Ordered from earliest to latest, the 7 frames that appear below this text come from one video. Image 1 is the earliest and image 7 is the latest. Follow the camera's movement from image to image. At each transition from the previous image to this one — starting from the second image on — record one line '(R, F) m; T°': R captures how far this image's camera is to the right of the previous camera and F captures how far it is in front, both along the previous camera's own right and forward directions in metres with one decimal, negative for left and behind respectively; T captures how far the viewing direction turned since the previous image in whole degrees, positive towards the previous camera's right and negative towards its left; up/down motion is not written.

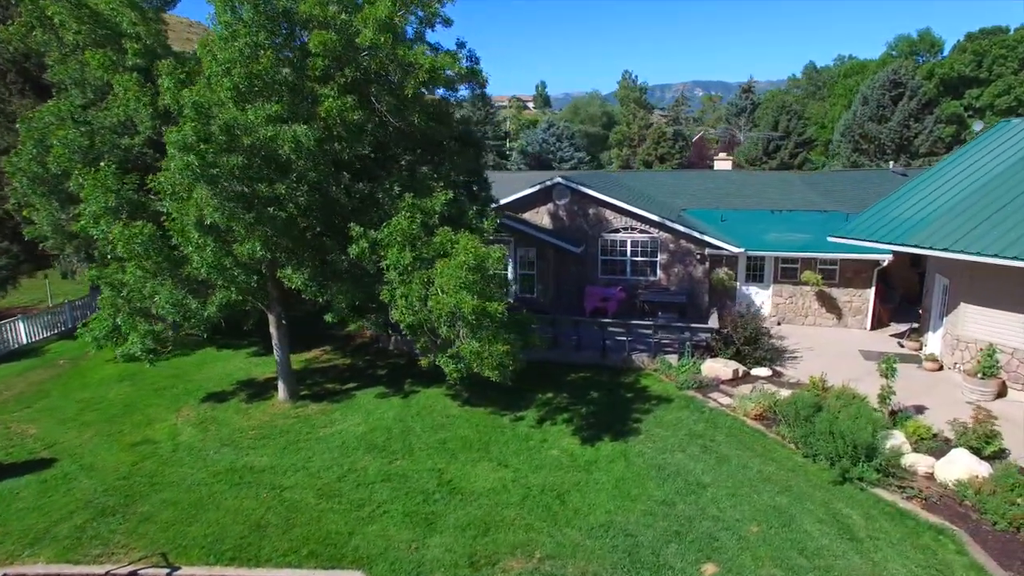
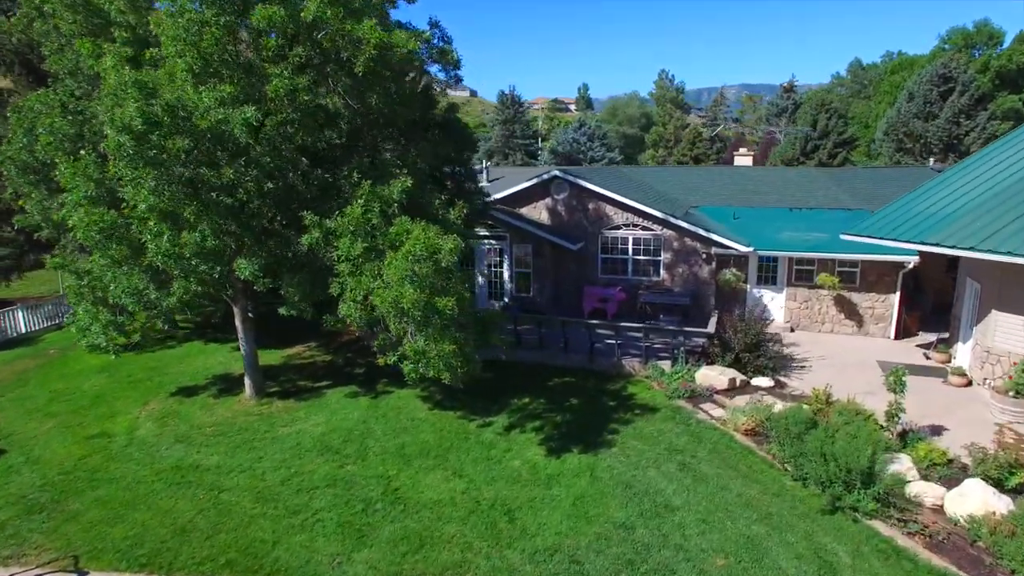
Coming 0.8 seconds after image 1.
(+1.4, +0.9) m; -4°
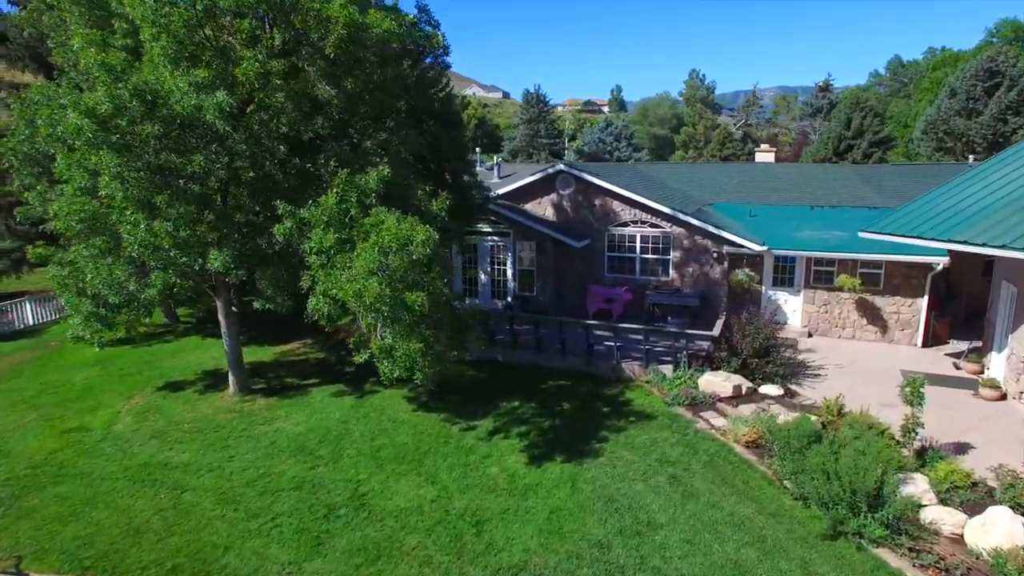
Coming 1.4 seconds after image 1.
(+0.8, +0.7) m; -3°
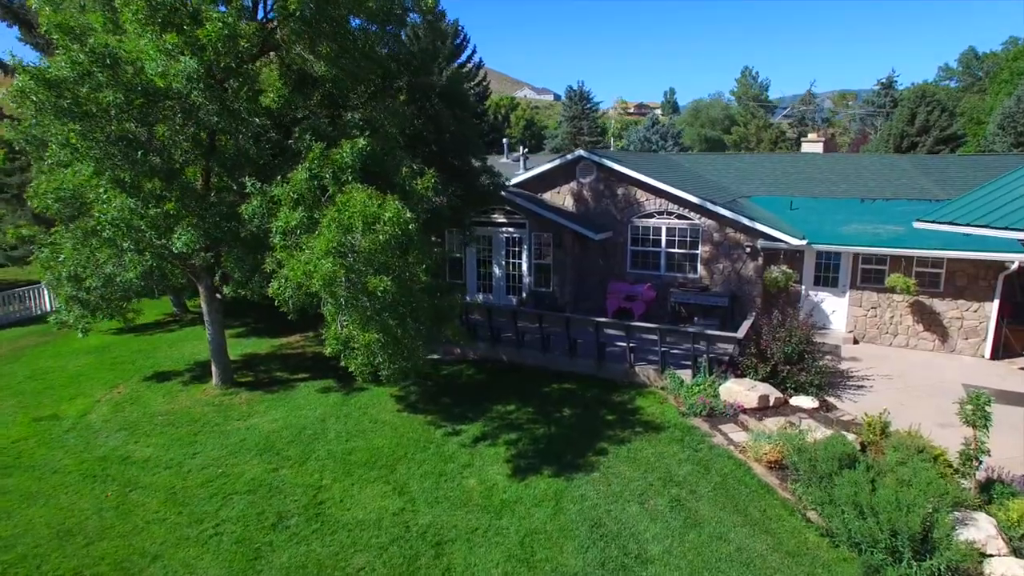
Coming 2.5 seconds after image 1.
(+0.9, +1.2) m; -5°
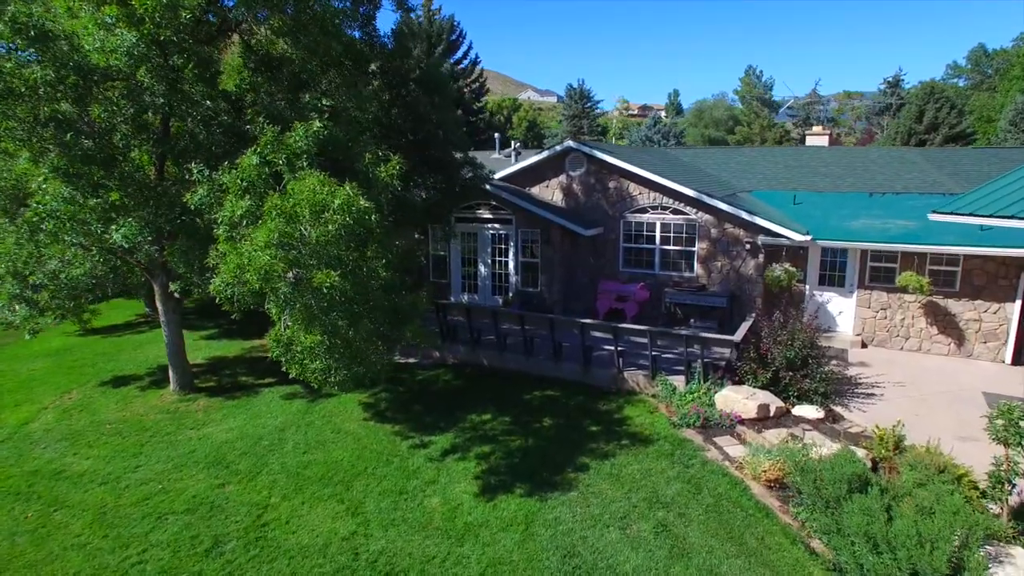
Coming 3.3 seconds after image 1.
(+0.5, +0.9) m; 0°
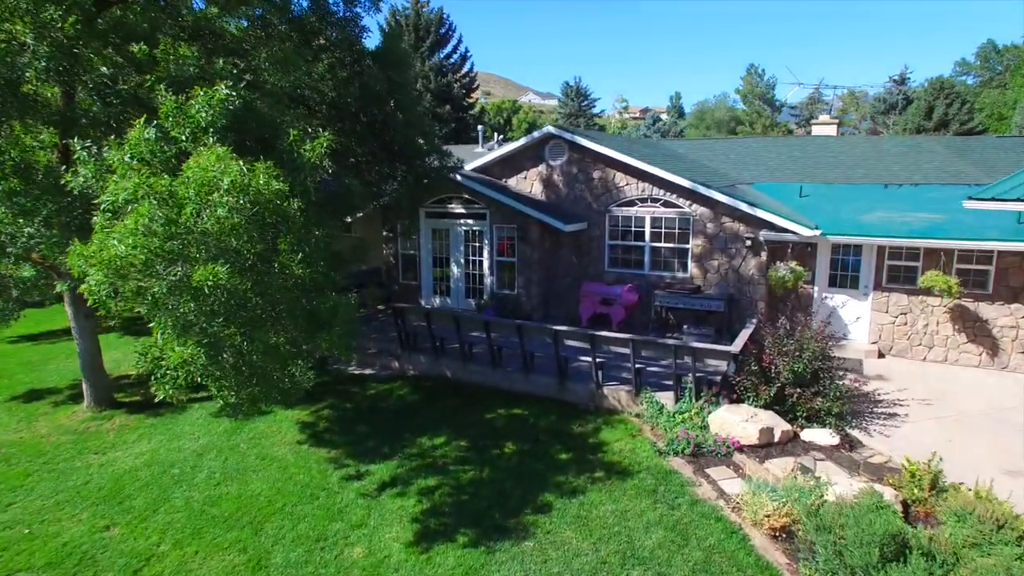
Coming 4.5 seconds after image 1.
(+0.6, +1.5) m; 0°
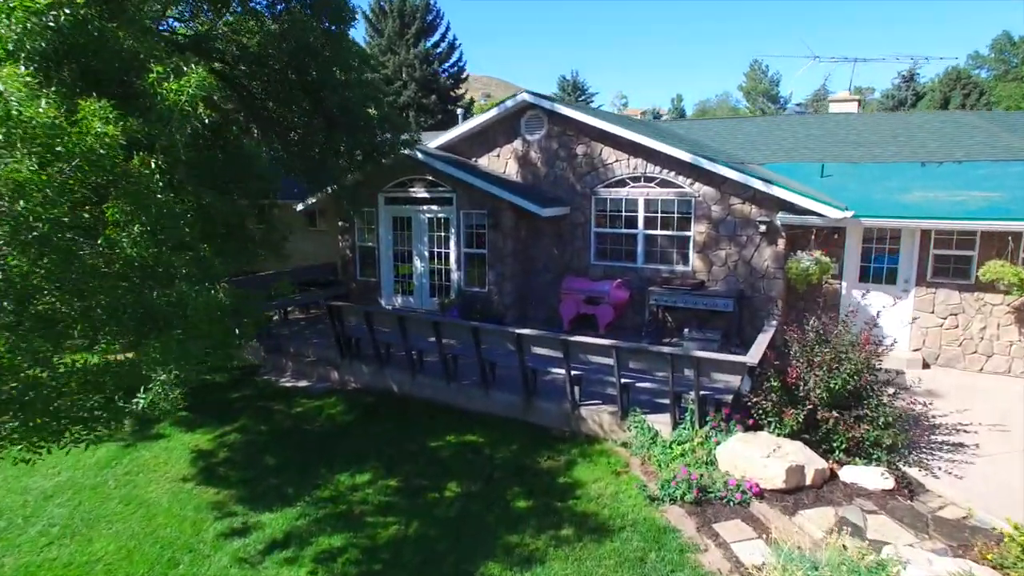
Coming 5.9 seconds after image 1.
(+0.6, +1.9) m; 0°
